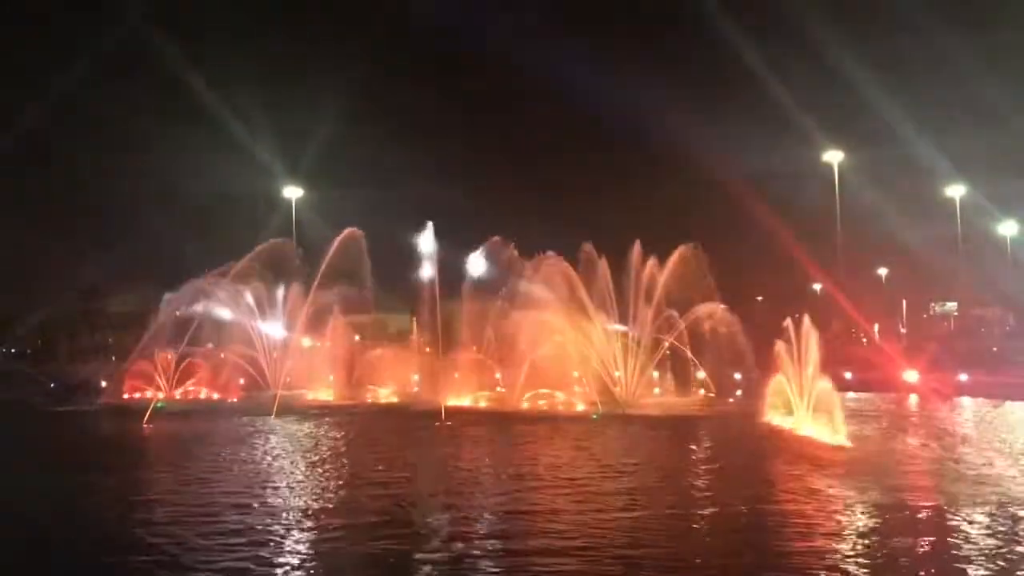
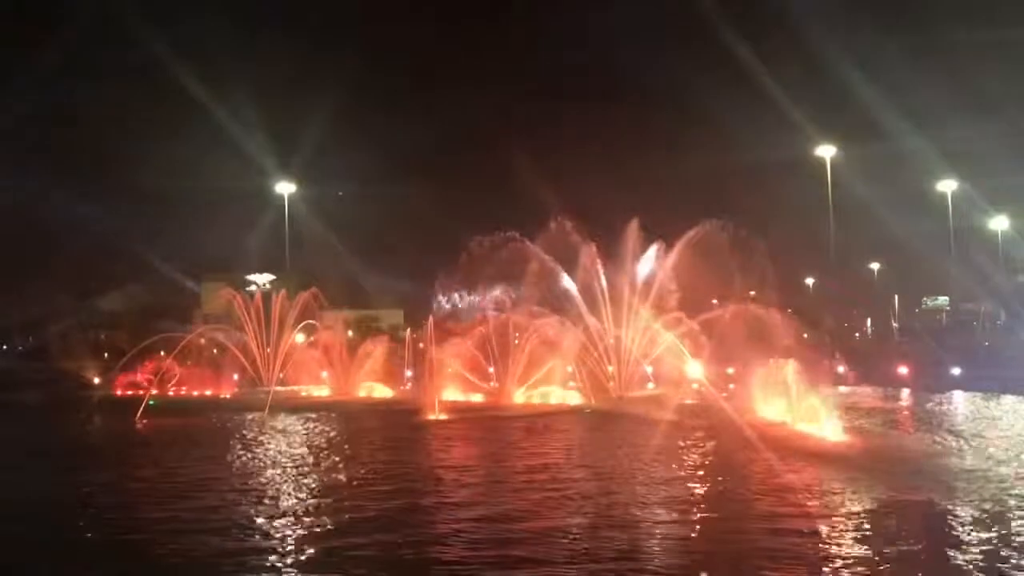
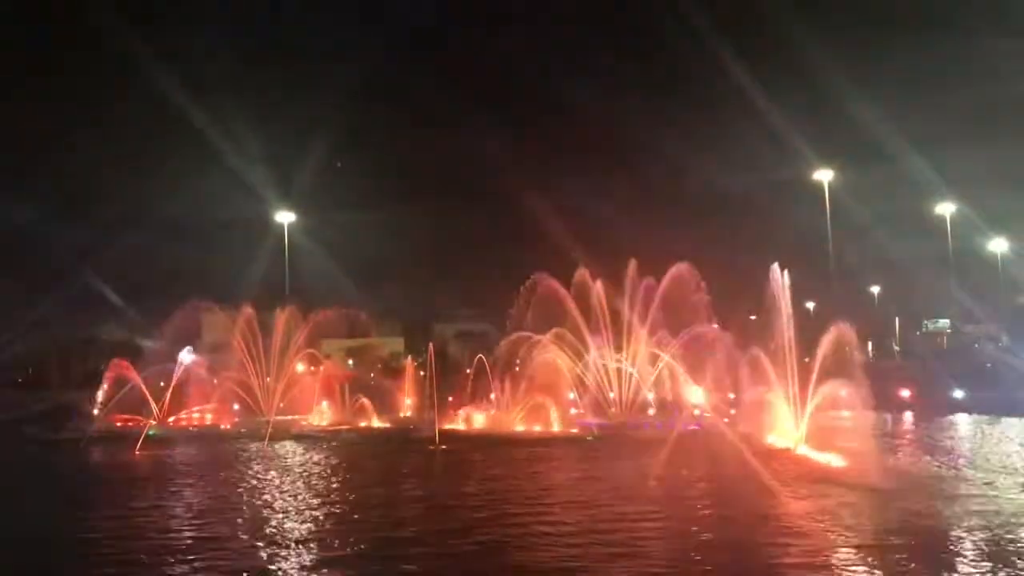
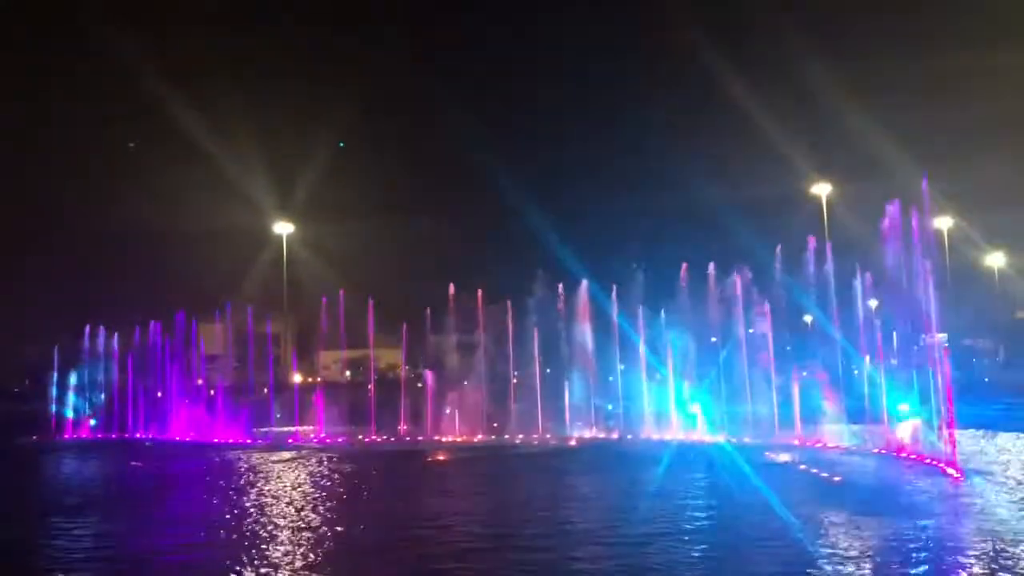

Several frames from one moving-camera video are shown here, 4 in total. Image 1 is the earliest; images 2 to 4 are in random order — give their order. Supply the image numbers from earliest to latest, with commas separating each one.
2, 3, 4
